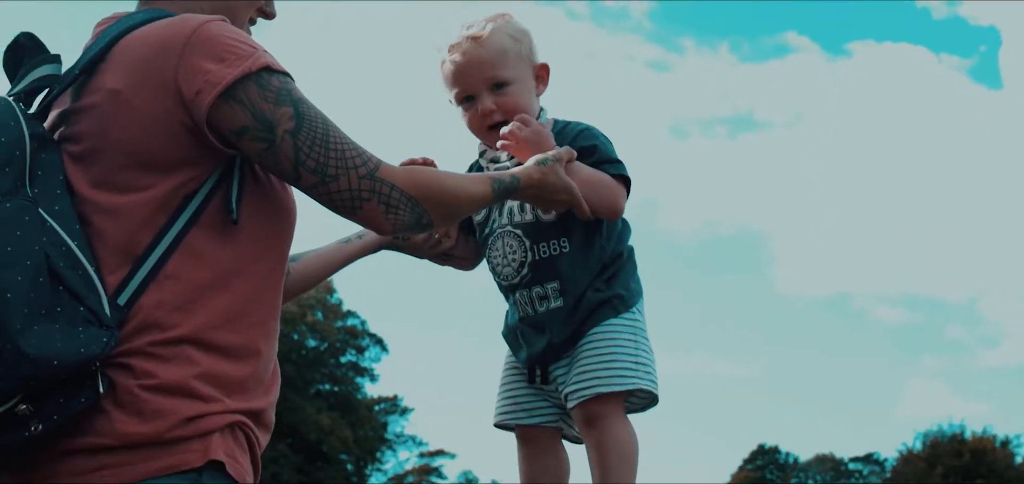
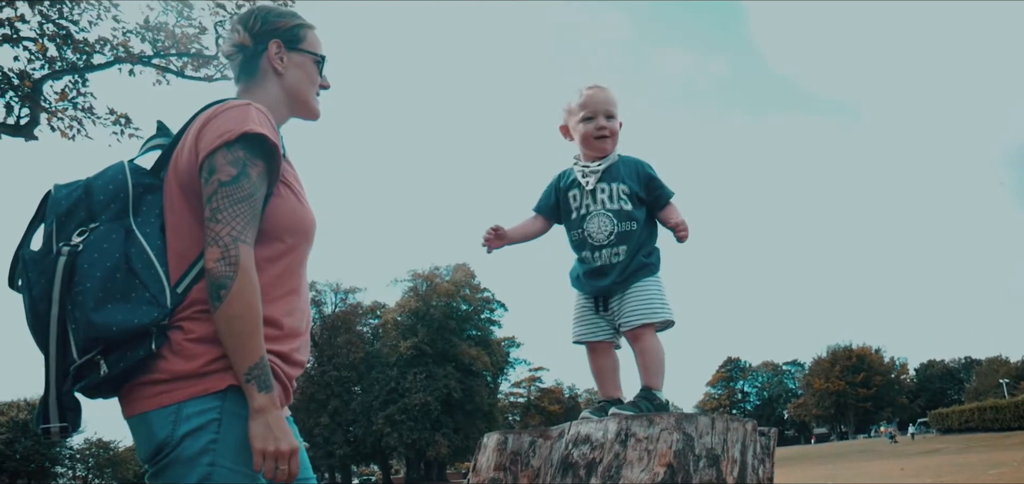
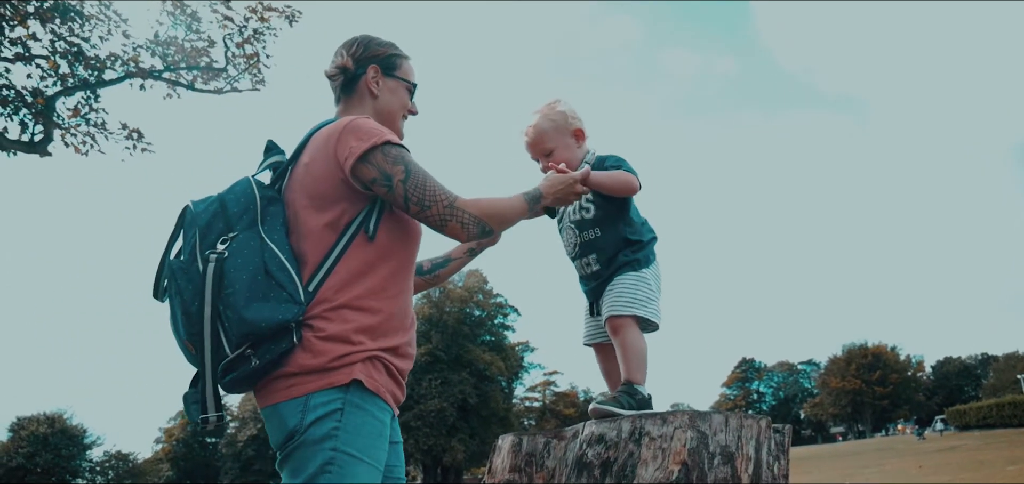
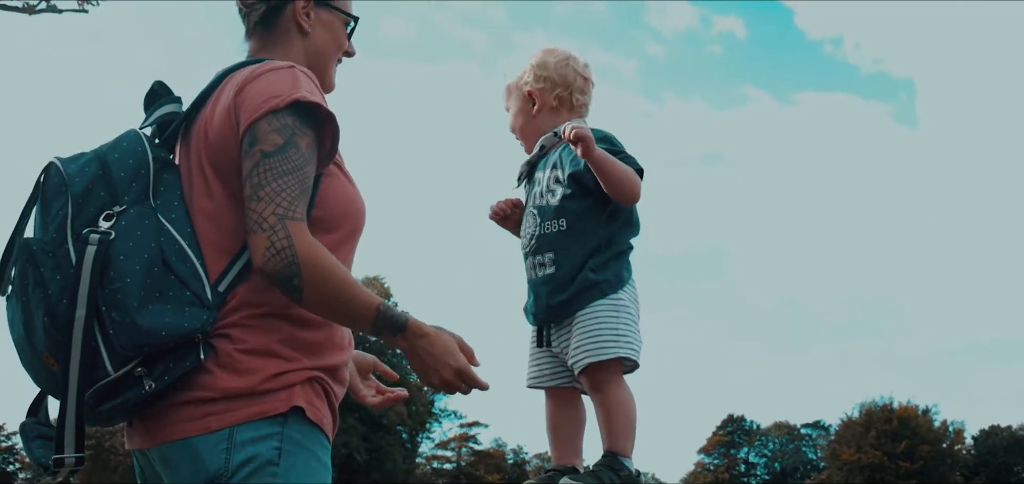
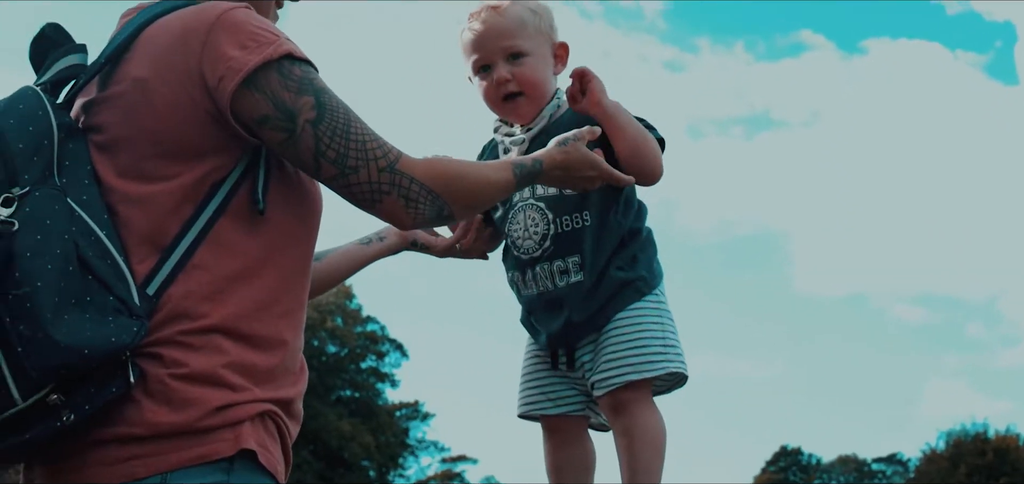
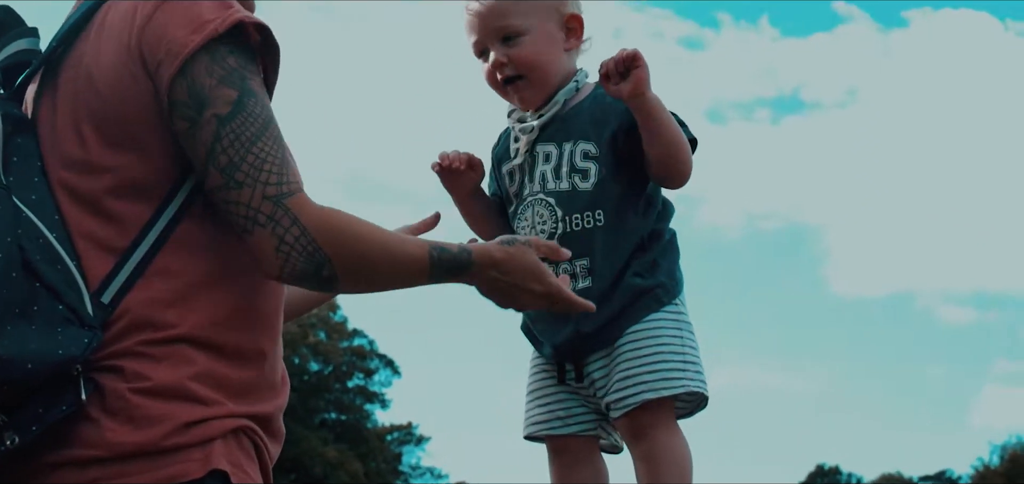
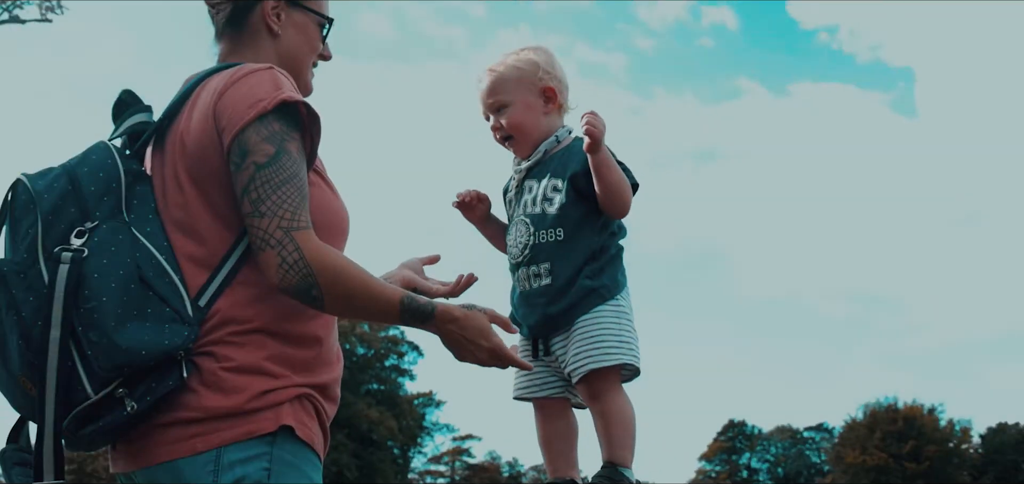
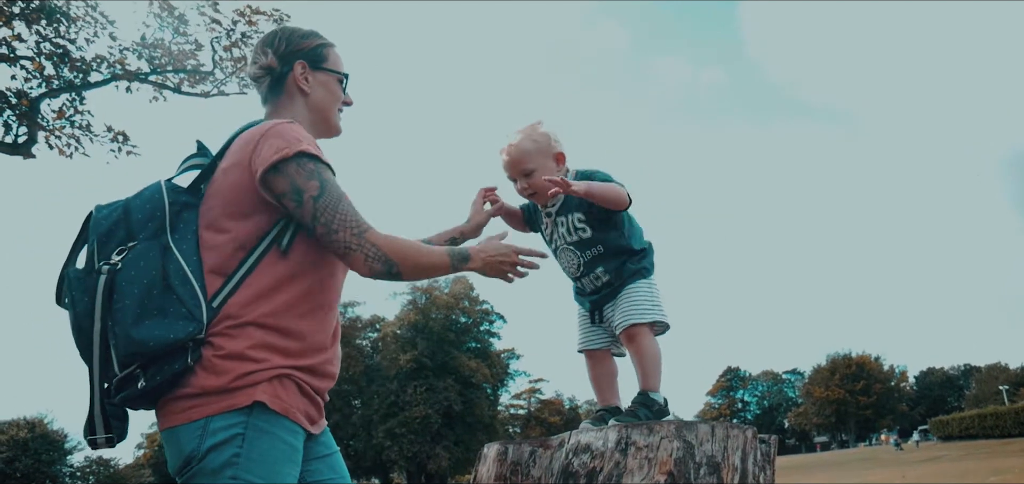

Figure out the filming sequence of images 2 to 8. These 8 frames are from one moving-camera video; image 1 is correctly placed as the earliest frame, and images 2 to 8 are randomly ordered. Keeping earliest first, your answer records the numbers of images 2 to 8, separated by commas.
5, 6, 7, 4, 2, 8, 3
